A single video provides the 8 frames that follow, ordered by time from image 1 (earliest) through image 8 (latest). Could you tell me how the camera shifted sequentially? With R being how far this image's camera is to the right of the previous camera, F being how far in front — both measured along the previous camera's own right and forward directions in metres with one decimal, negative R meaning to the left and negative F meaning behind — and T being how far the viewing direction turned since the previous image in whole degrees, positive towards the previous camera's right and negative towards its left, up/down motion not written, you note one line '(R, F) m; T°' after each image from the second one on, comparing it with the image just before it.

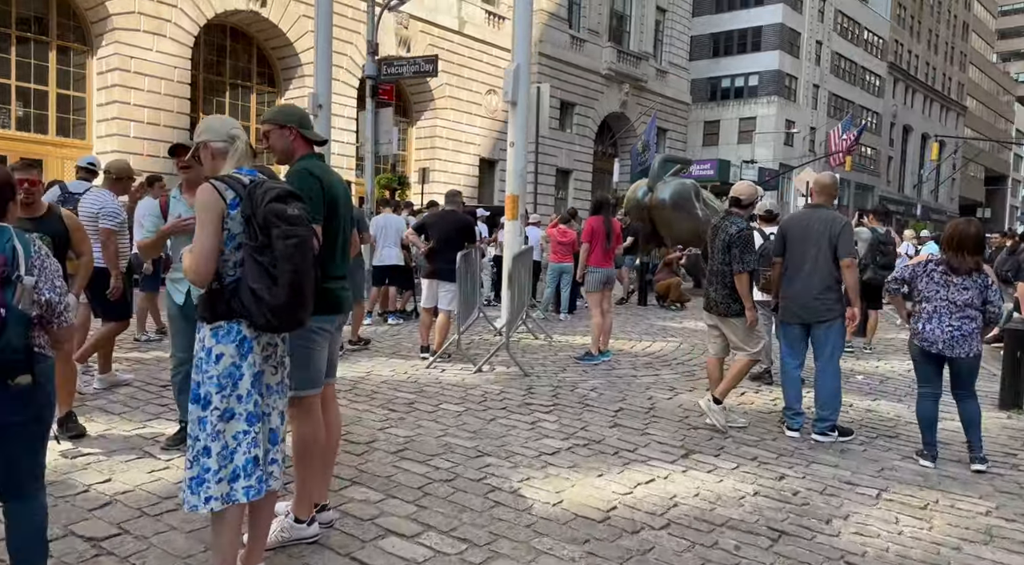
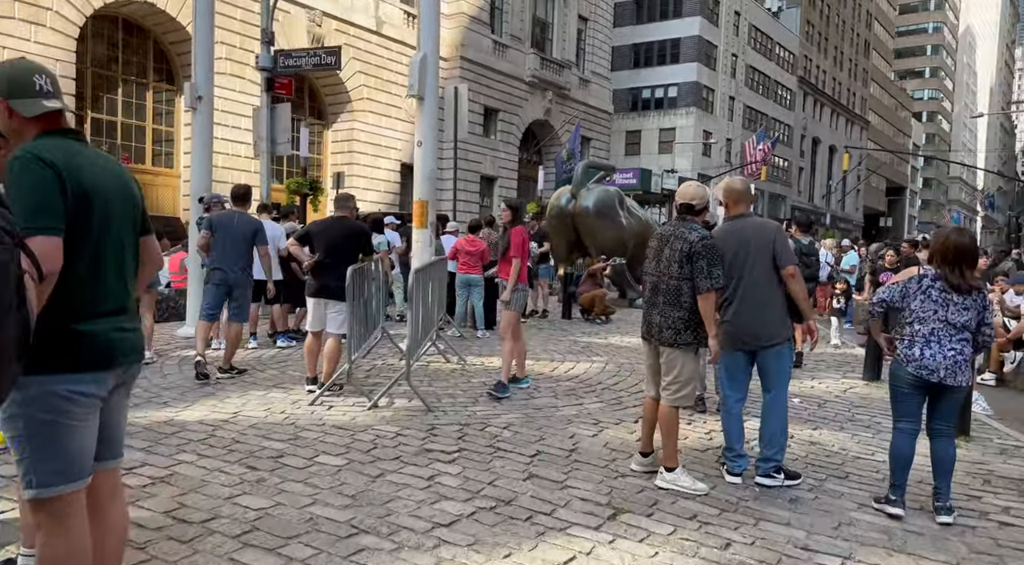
(+0.2, +1.0) m; +5°
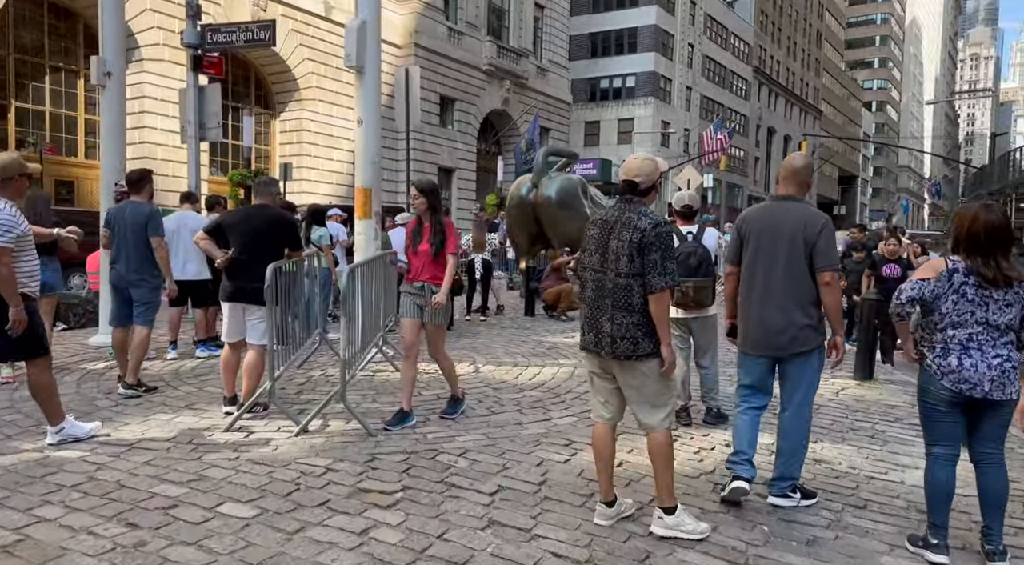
(0.0, +1.0) m; +3°
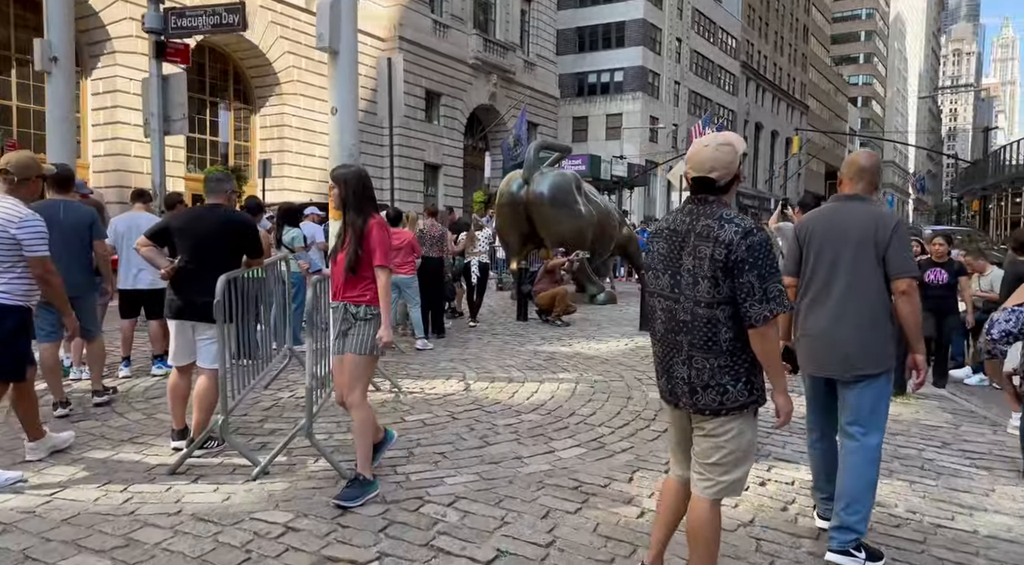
(-0.1, +0.8) m; +1°
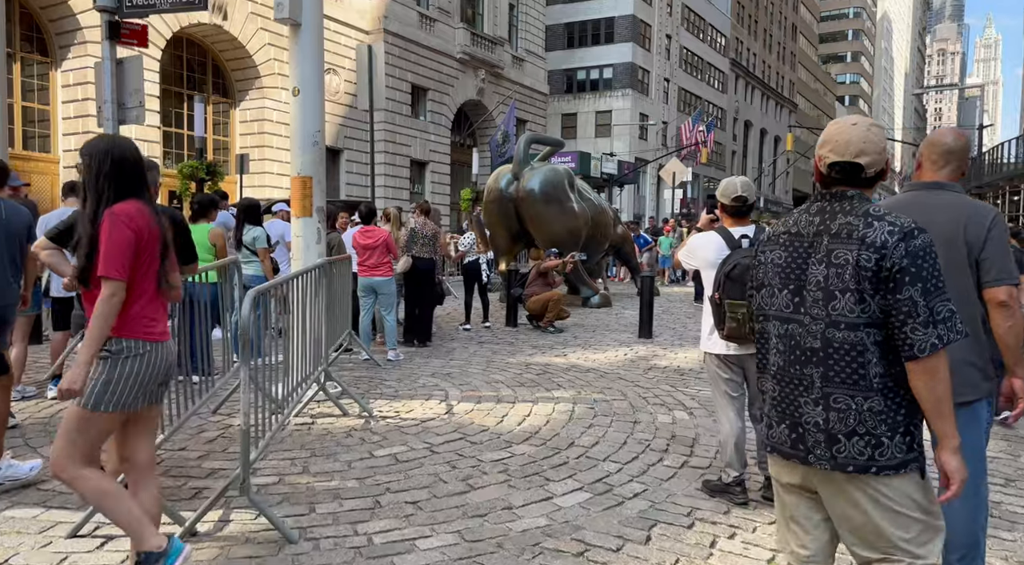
(0.0, +0.9) m; +1°
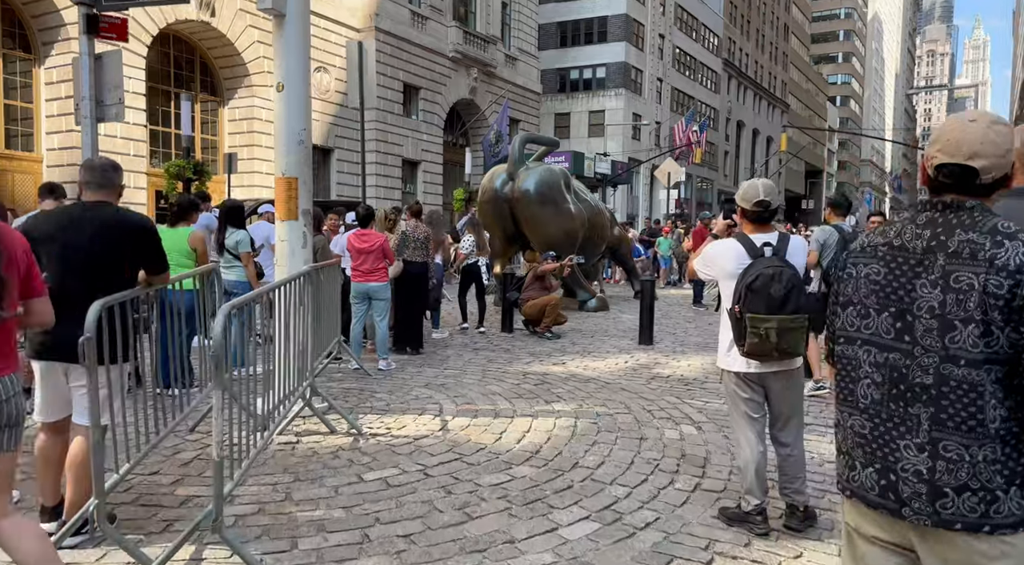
(0.0, +0.4) m; +1°
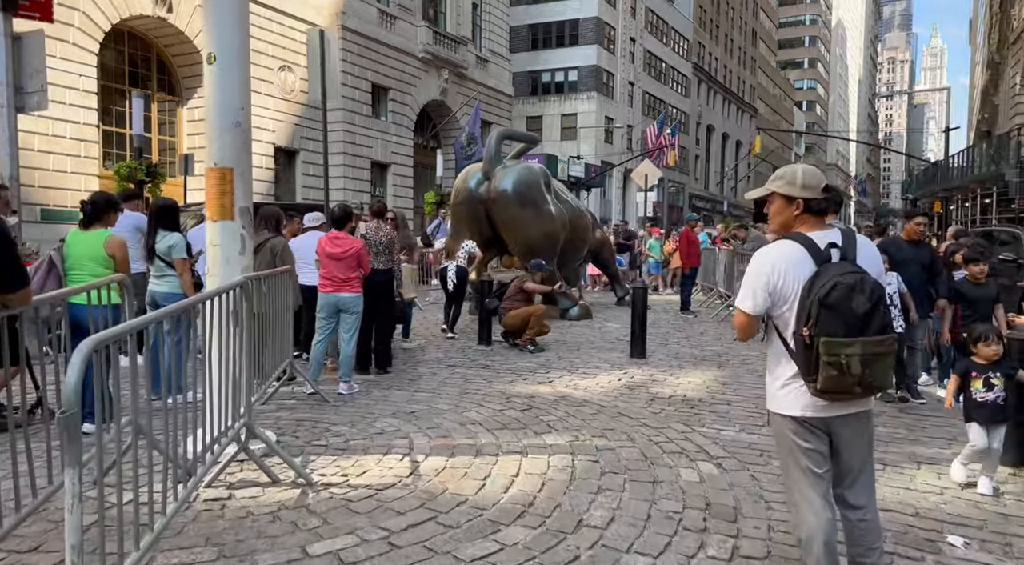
(-0.1, +1.0) m; +2°
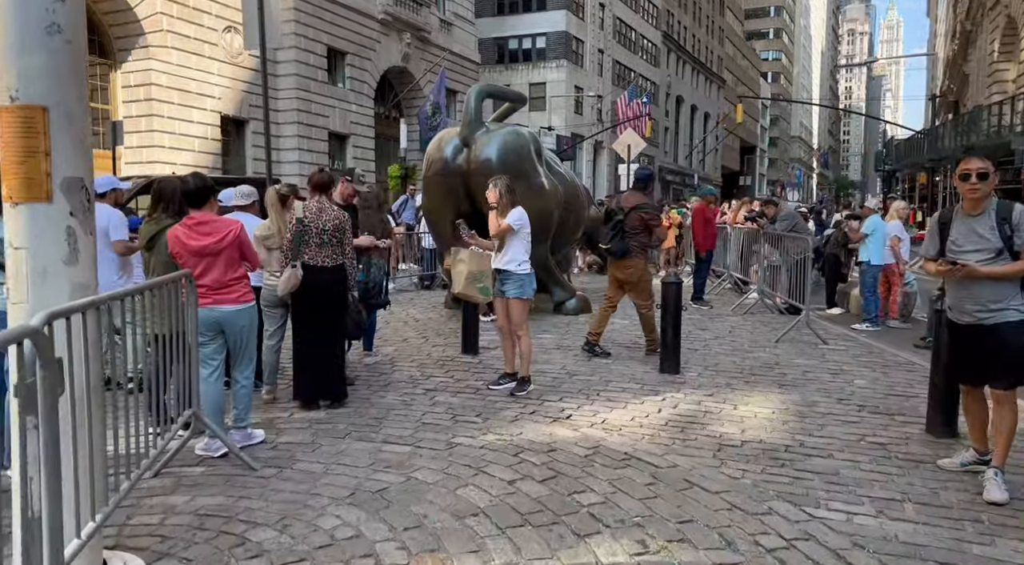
(-0.3, +2.2) m; +3°
